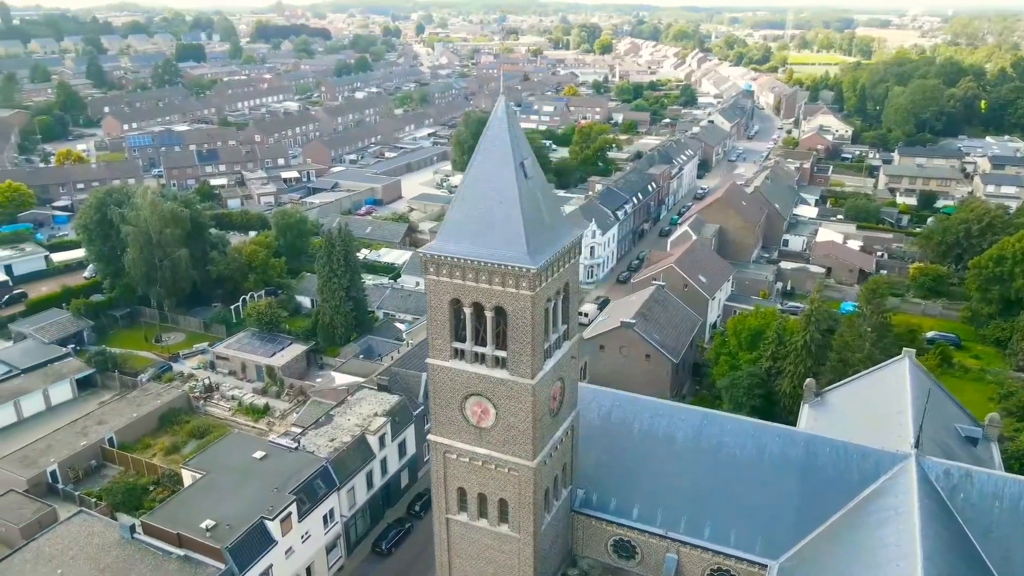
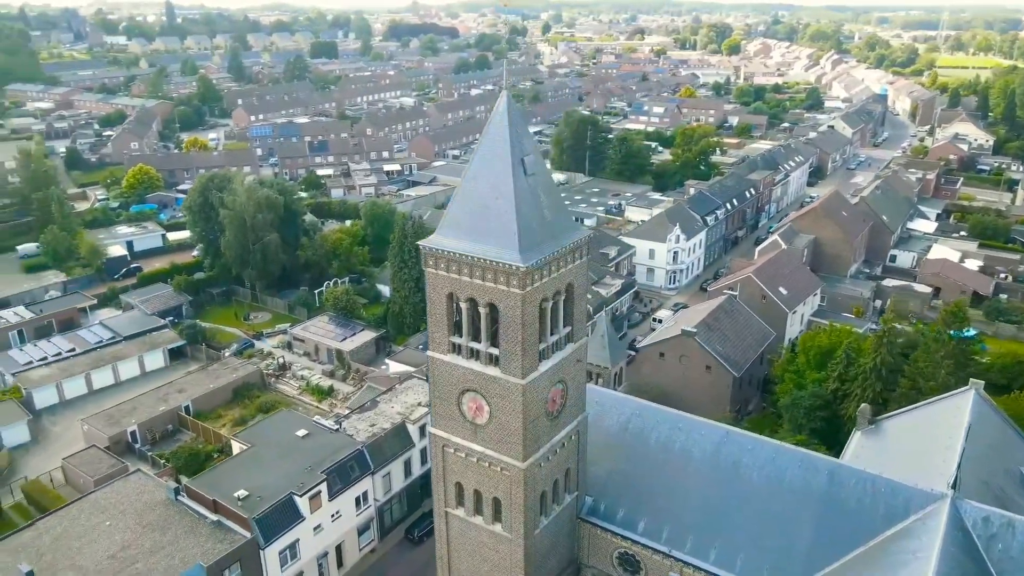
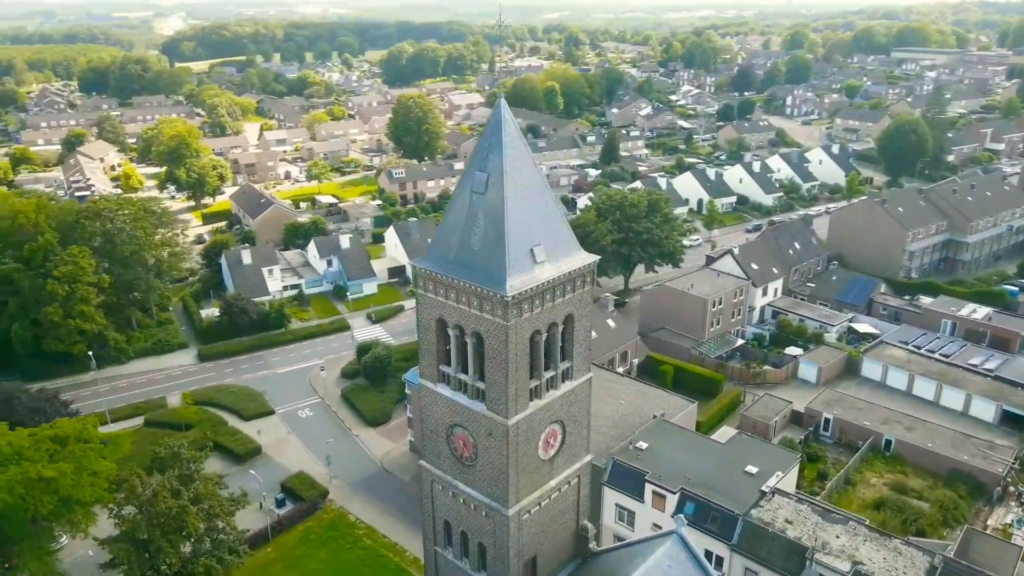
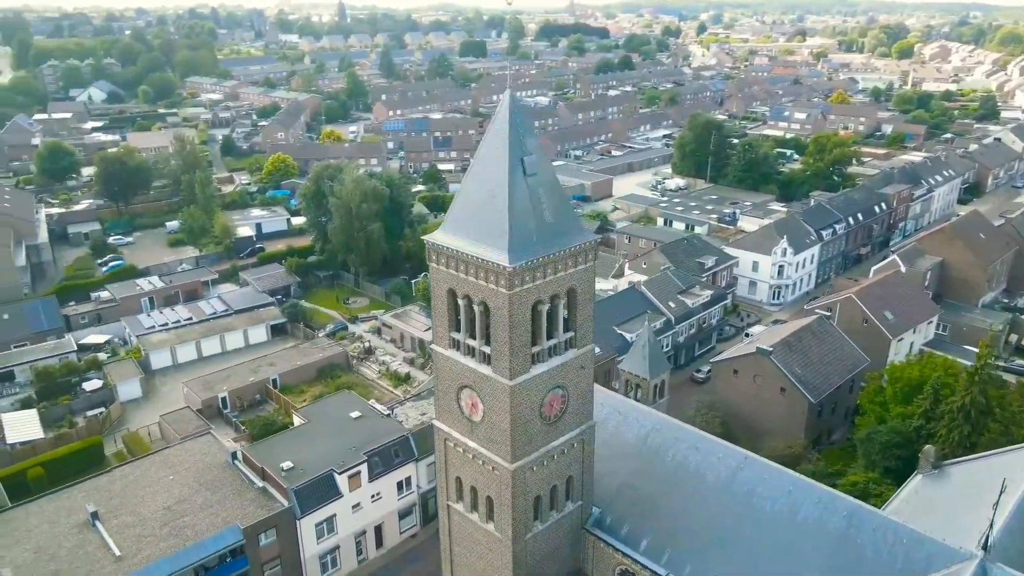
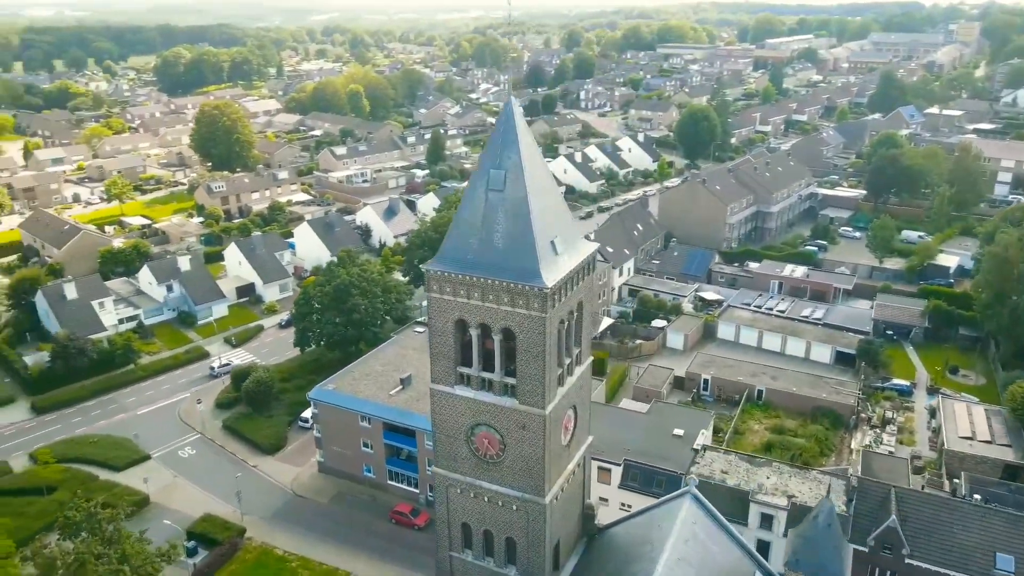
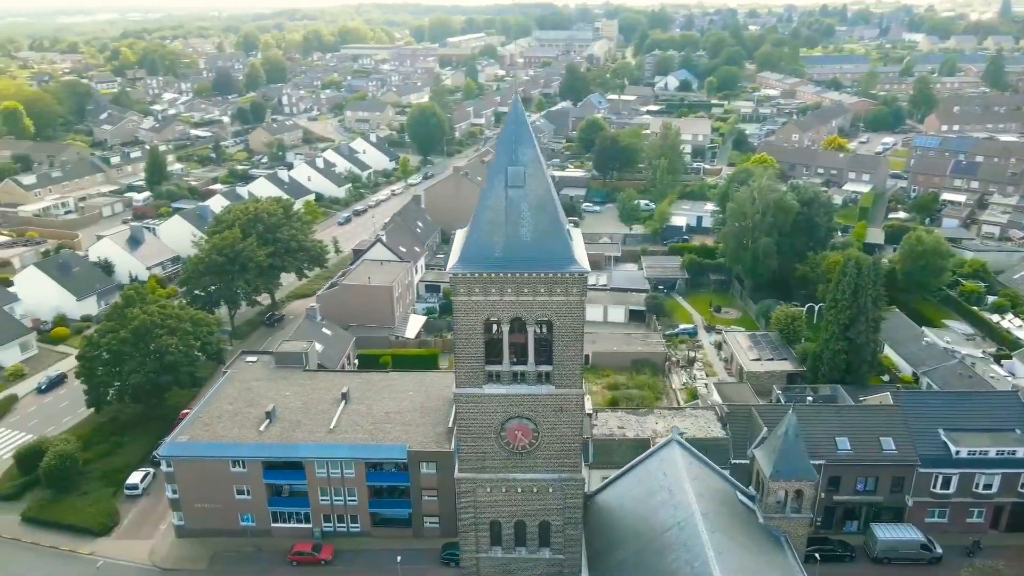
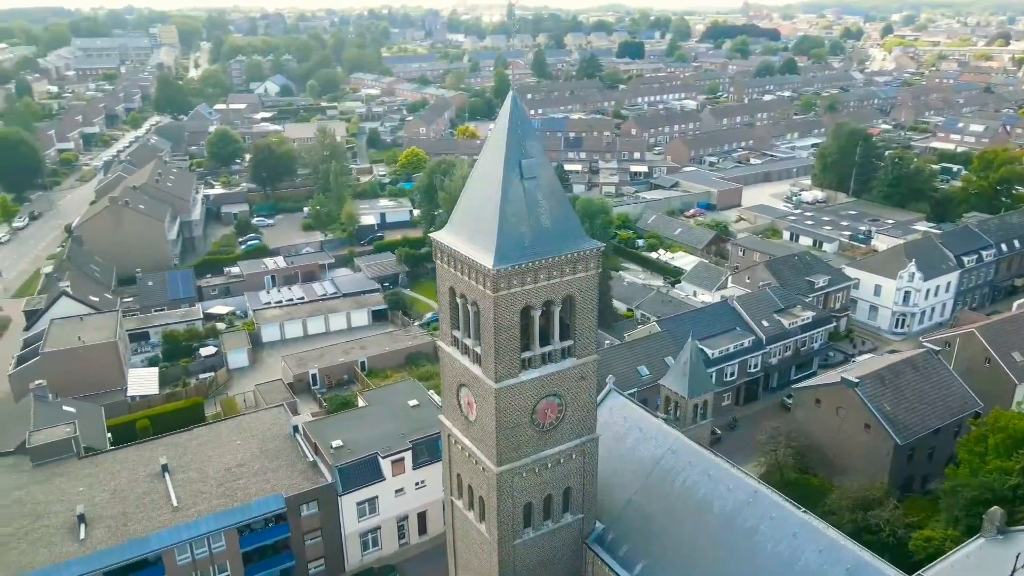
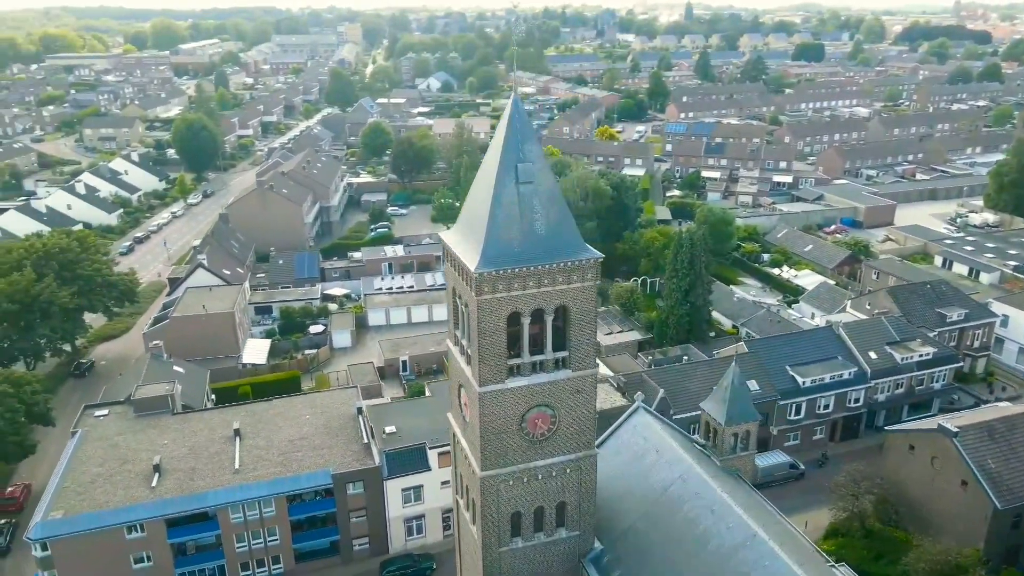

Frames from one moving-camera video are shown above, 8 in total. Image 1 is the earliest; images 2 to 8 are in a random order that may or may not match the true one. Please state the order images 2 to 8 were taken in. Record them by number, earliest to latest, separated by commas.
2, 4, 7, 8, 6, 5, 3
